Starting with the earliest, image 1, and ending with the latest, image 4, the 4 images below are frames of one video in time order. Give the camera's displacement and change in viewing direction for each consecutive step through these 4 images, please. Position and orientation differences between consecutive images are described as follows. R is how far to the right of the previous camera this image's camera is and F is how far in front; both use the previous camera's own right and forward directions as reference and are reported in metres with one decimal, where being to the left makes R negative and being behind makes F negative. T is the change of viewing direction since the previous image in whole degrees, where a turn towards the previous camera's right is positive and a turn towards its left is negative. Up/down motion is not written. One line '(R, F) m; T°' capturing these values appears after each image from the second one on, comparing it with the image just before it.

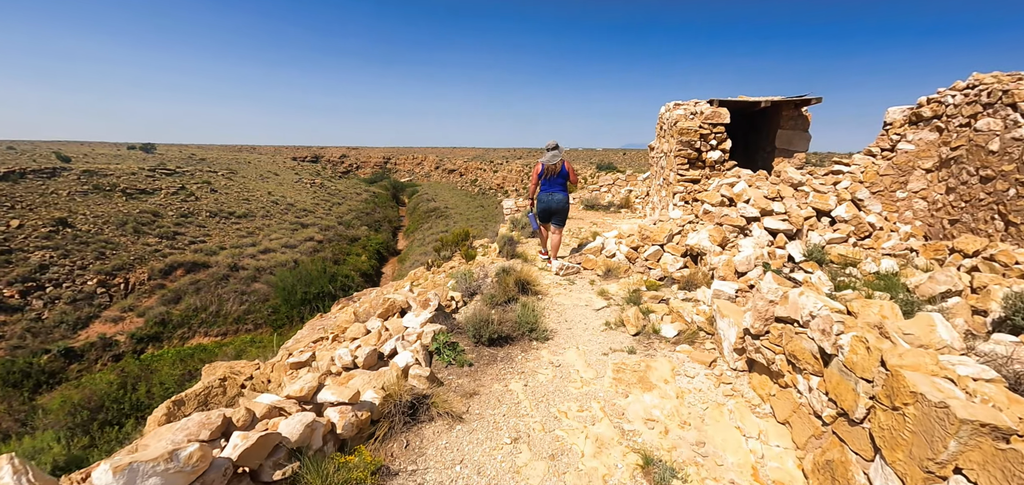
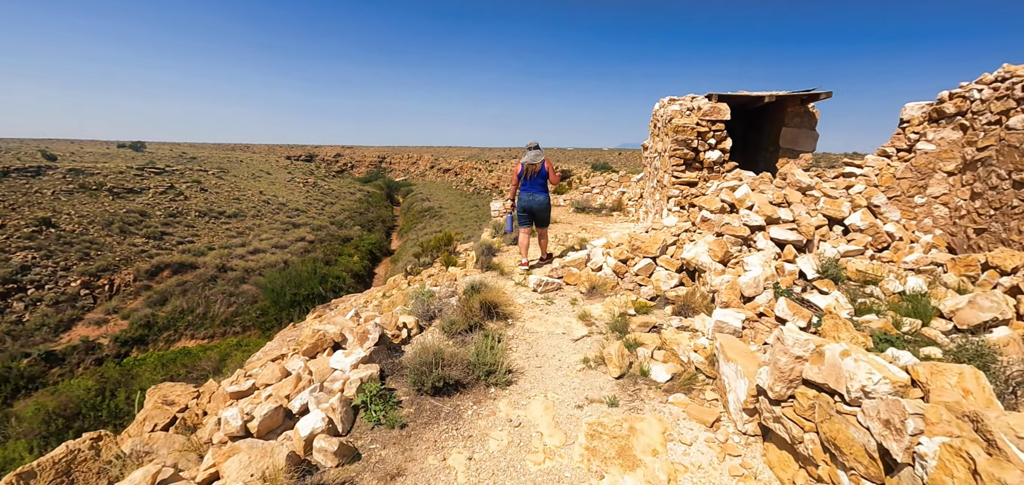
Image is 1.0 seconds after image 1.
(+0.3, +0.8) m; 0°
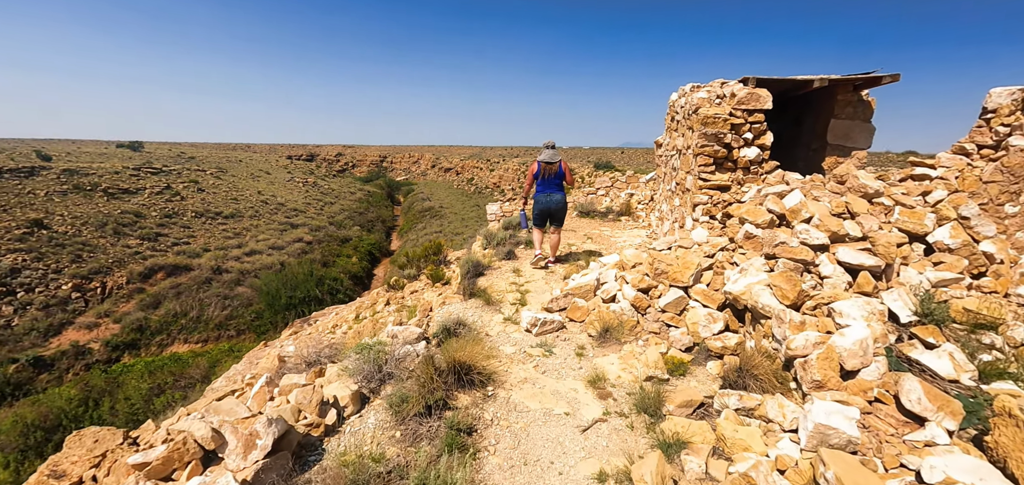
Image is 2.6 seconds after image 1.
(+0.1, +1.3) m; 0°
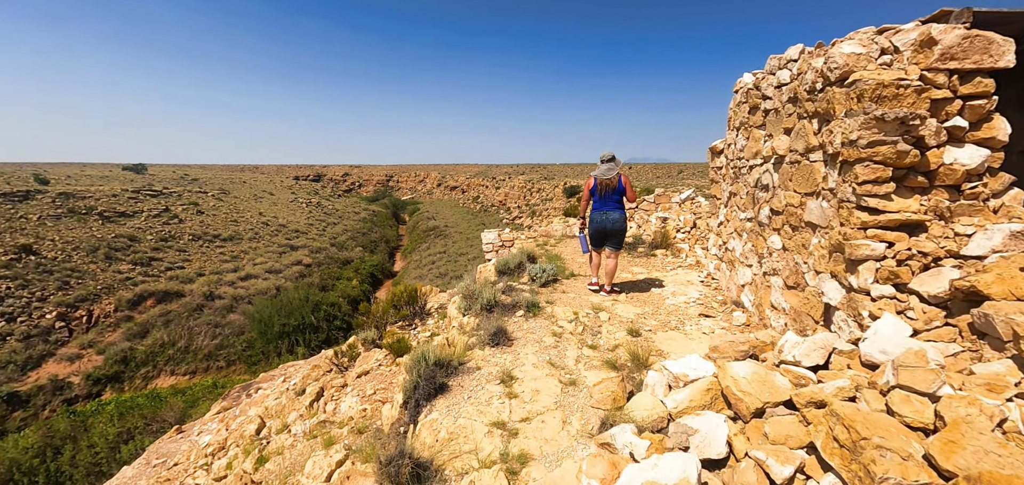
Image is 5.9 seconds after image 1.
(+0.2, +2.9) m; -1°
